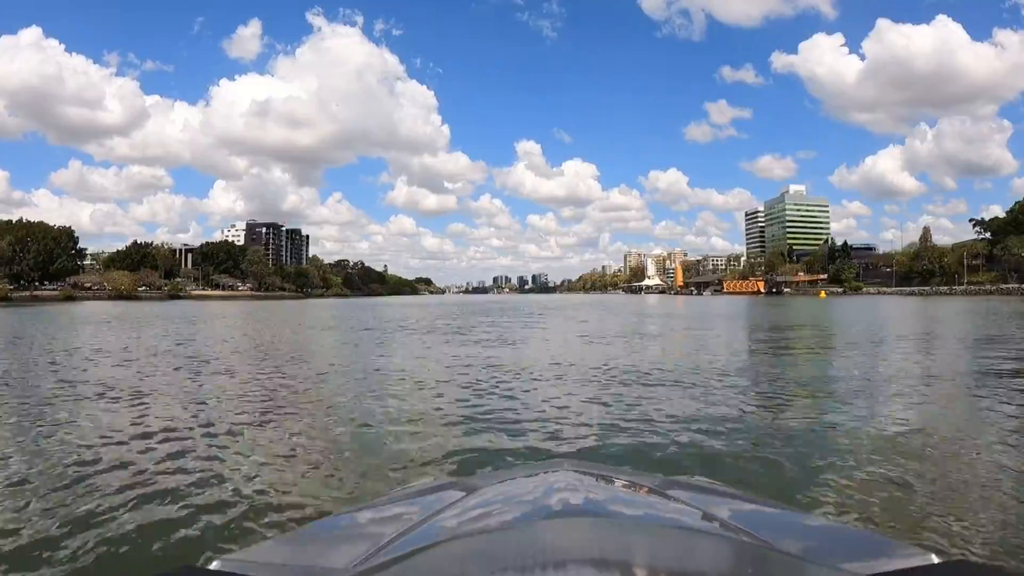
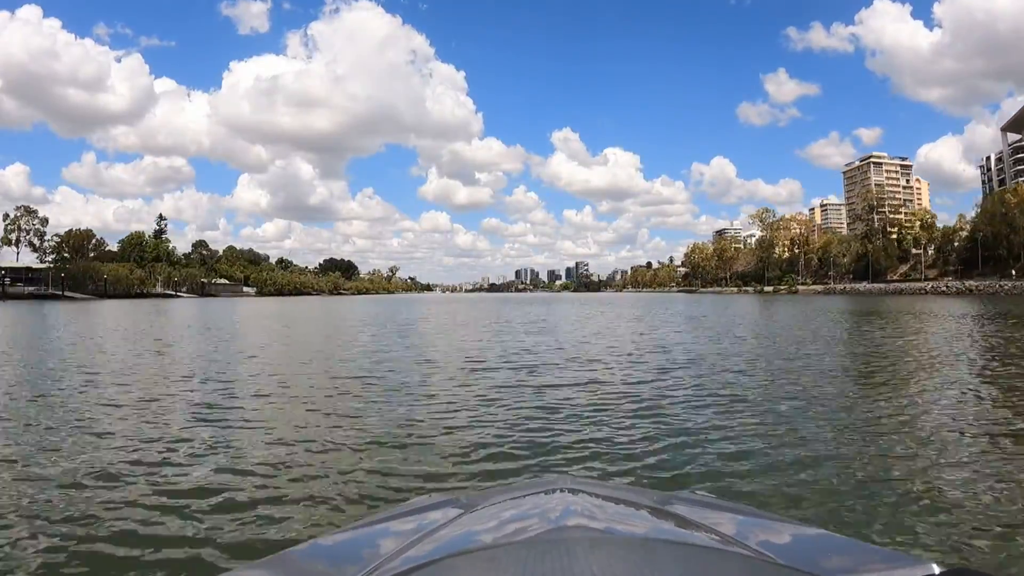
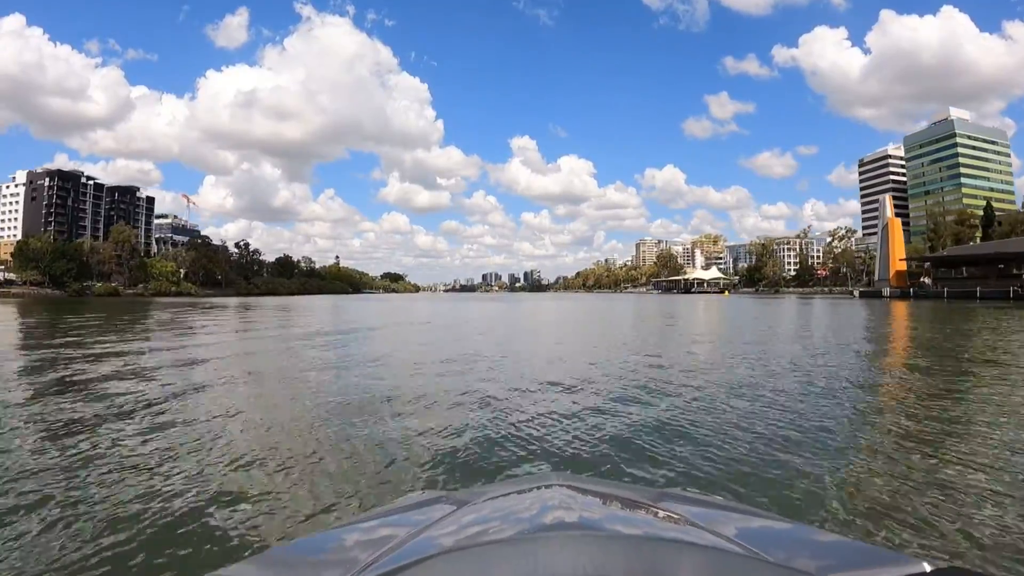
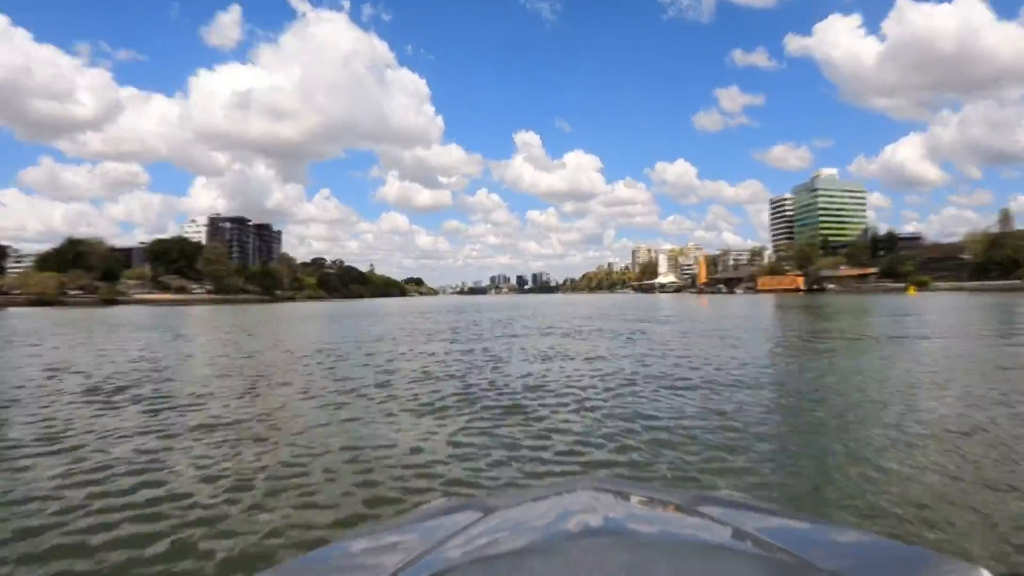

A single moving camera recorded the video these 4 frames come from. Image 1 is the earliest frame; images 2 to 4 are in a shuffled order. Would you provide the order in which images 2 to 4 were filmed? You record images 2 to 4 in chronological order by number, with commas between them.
4, 3, 2
